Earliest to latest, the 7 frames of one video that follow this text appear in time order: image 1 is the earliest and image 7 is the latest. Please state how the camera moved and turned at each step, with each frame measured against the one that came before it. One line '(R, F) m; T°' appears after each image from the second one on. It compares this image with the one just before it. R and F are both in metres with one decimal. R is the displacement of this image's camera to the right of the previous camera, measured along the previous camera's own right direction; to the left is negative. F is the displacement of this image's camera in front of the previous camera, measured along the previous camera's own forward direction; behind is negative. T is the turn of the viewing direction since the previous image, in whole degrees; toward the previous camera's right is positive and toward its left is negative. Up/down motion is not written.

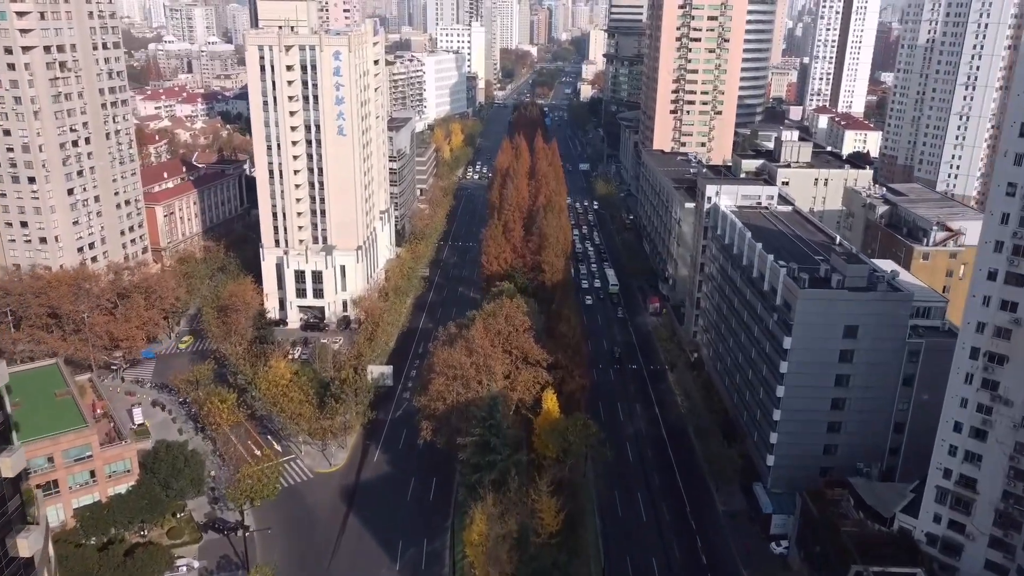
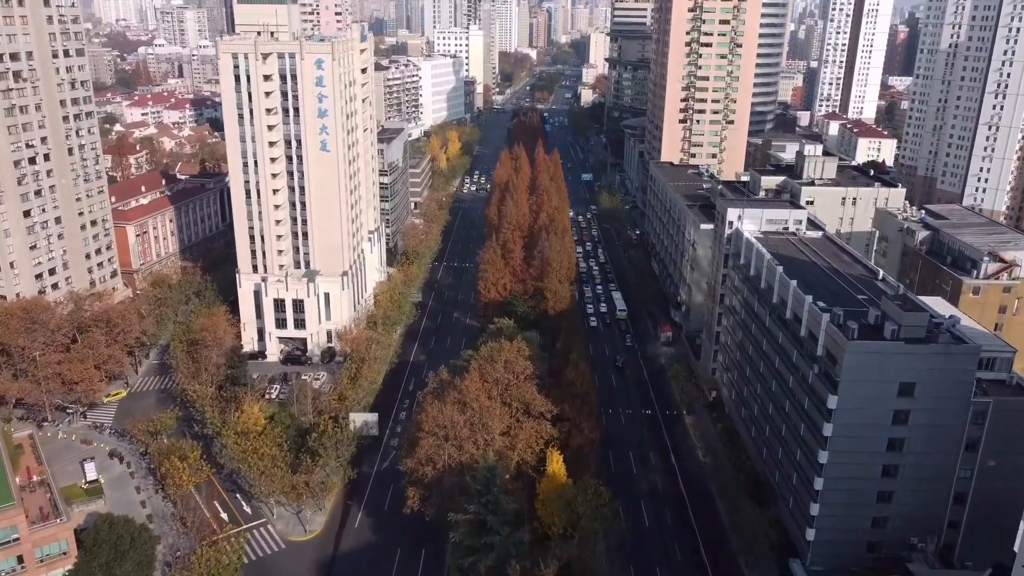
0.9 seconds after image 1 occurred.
(0.0, +6.4) m; 0°
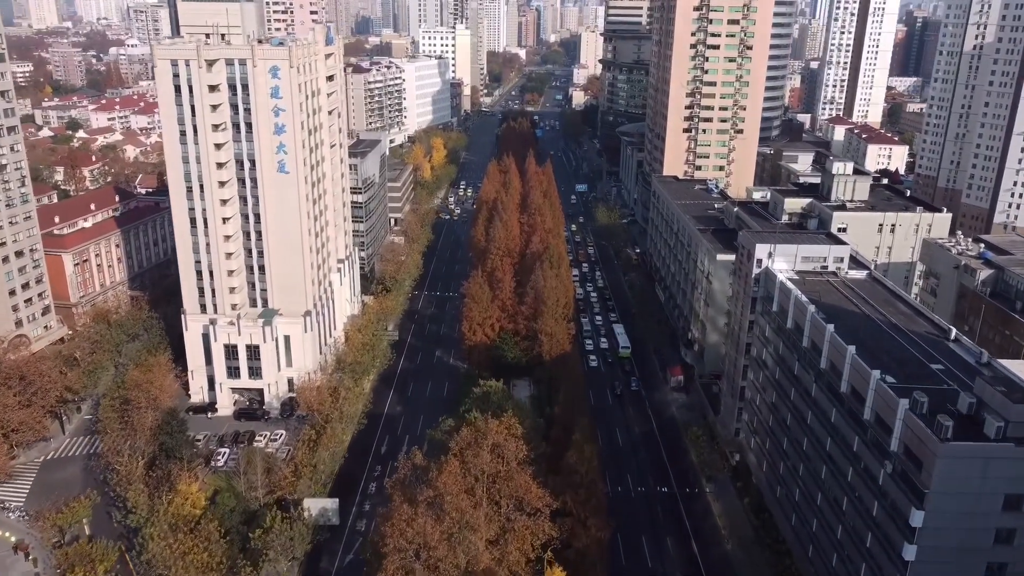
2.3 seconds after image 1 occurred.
(+0.1, +9.2) m; +1°
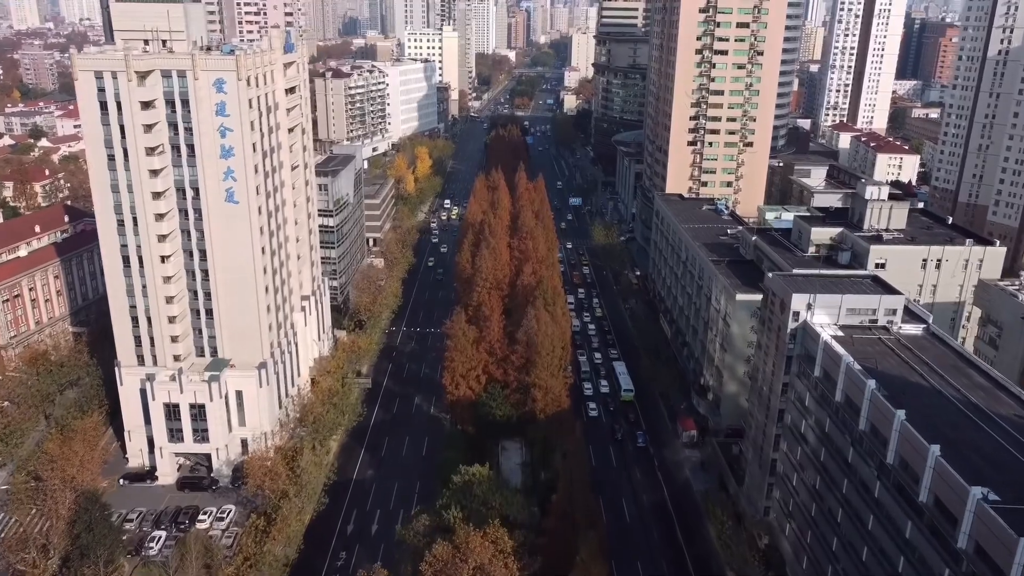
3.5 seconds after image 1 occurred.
(+0.1, +8.3) m; +1°
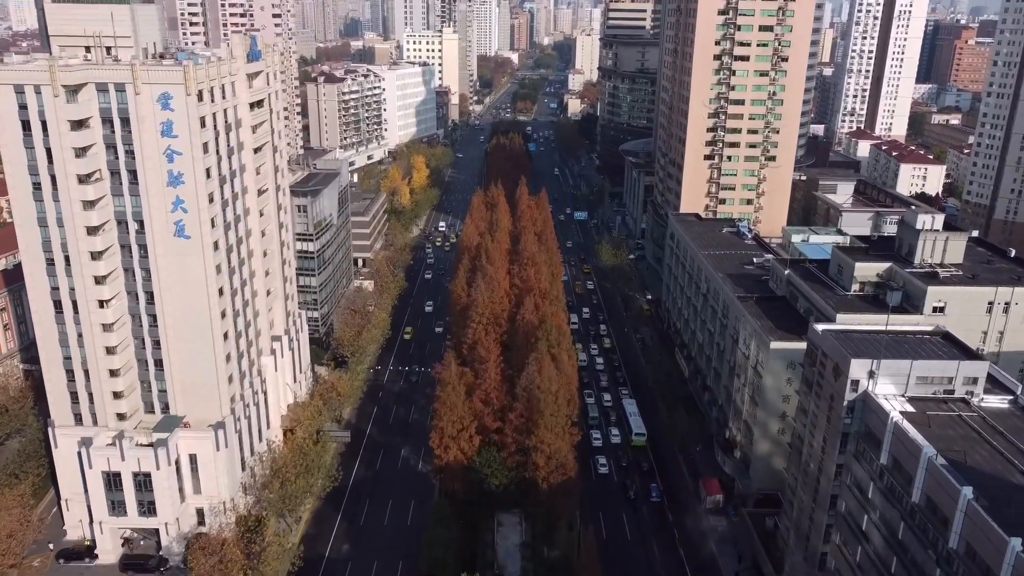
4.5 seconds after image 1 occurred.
(+0.3, +7.3) m; 0°
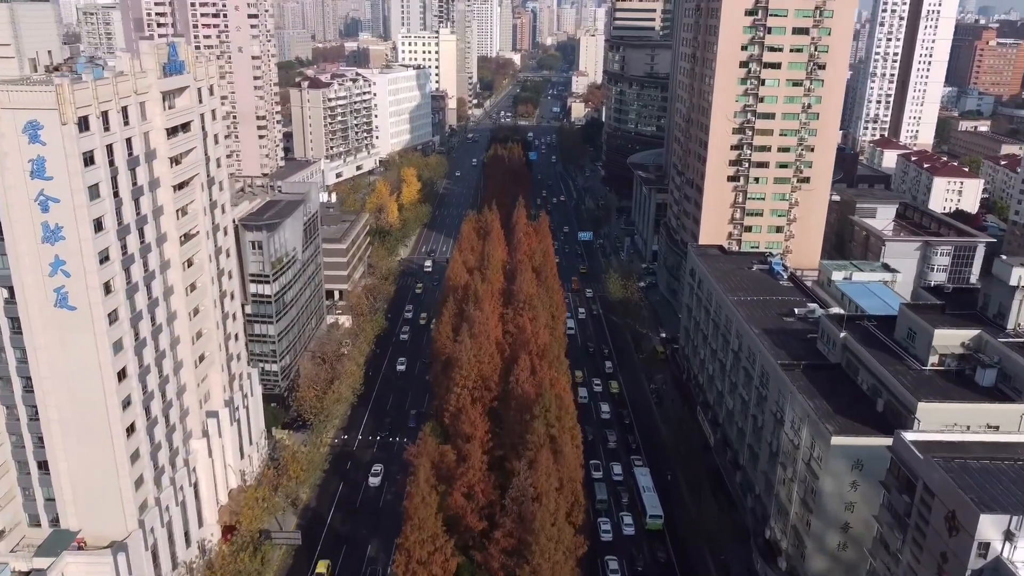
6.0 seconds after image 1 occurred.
(+0.7, +10.2) m; 0°
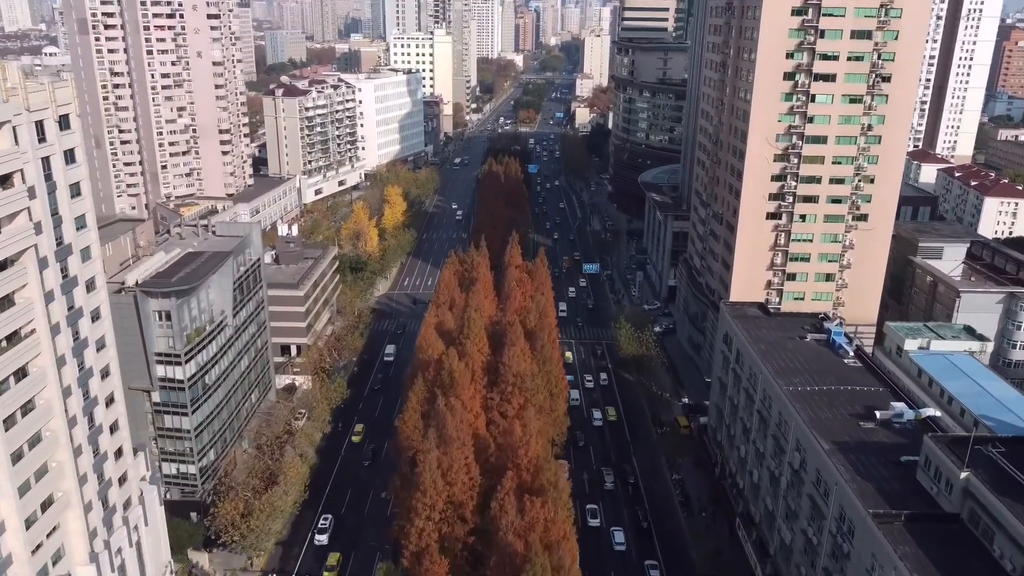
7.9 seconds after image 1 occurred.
(+1.0, +12.9) m; 0°
